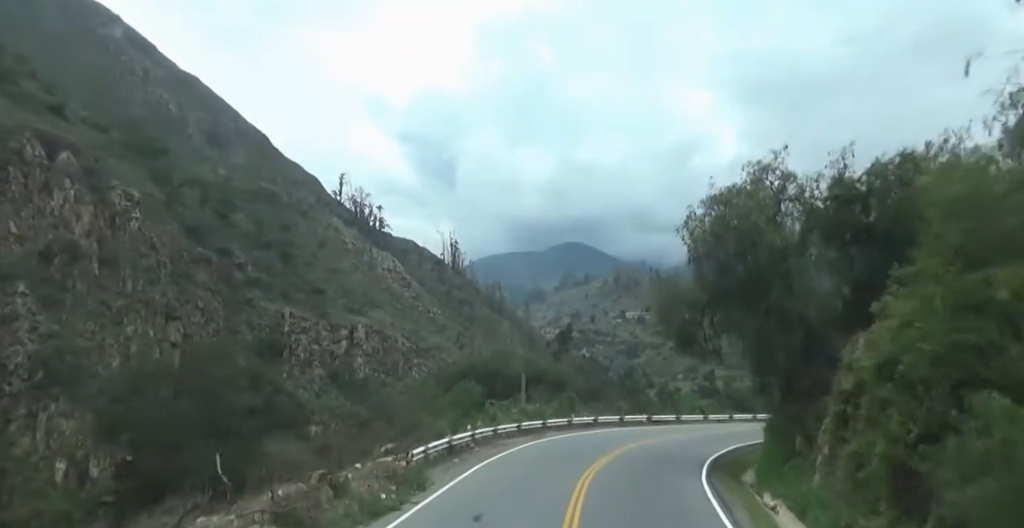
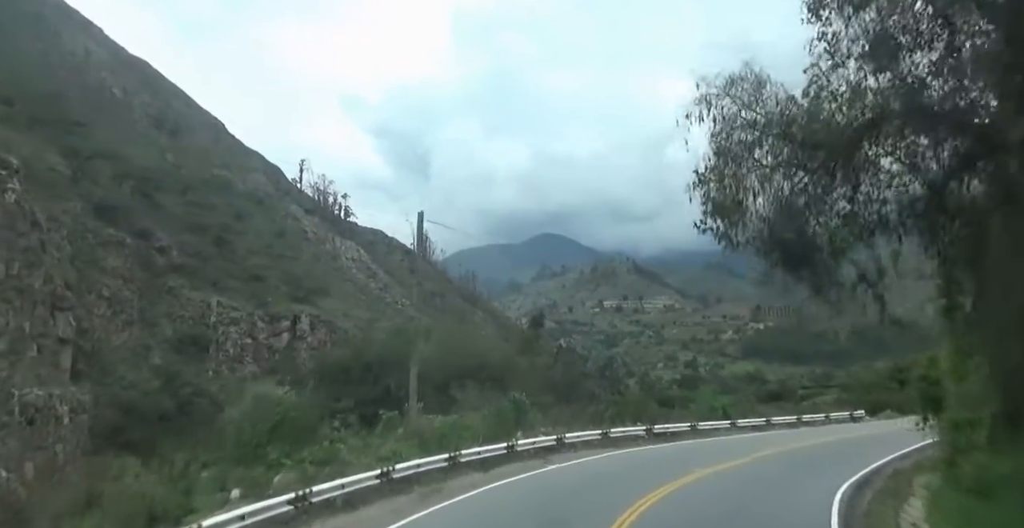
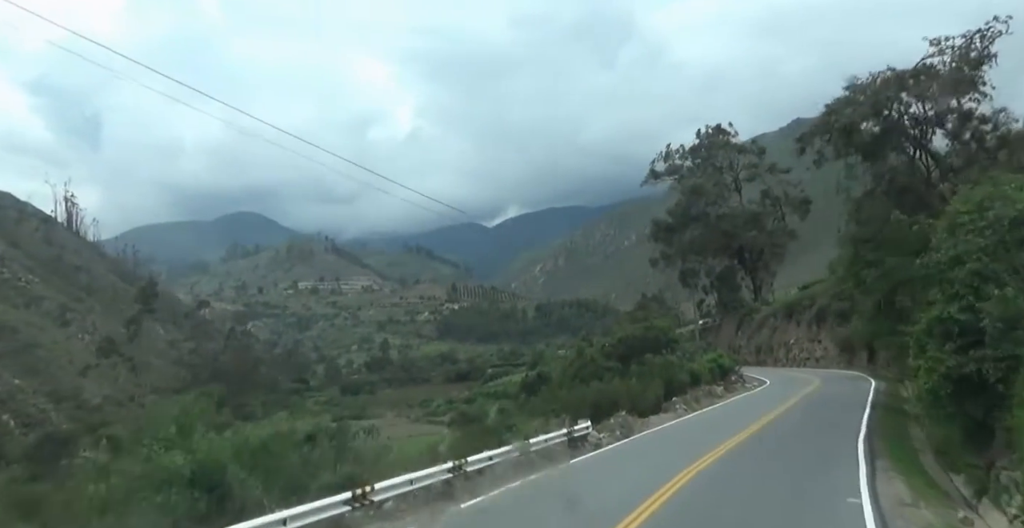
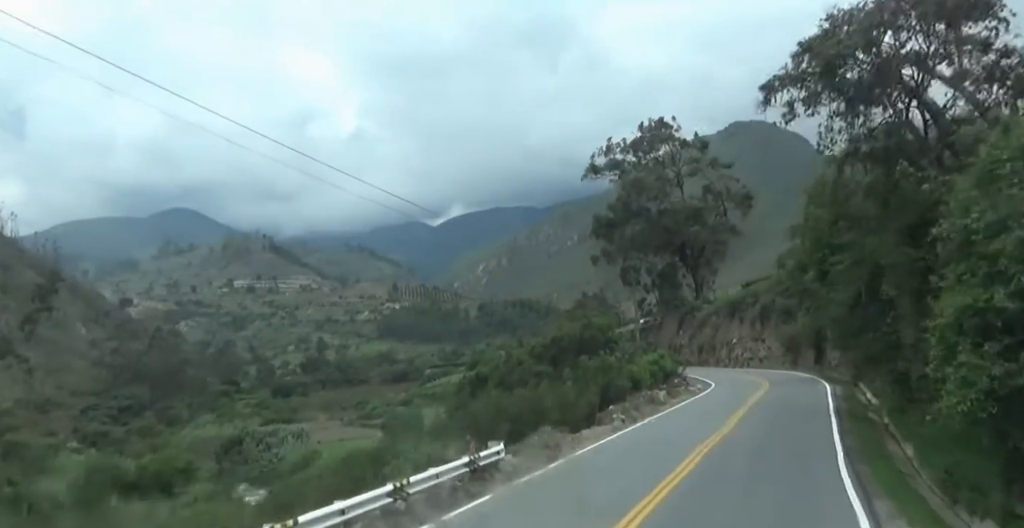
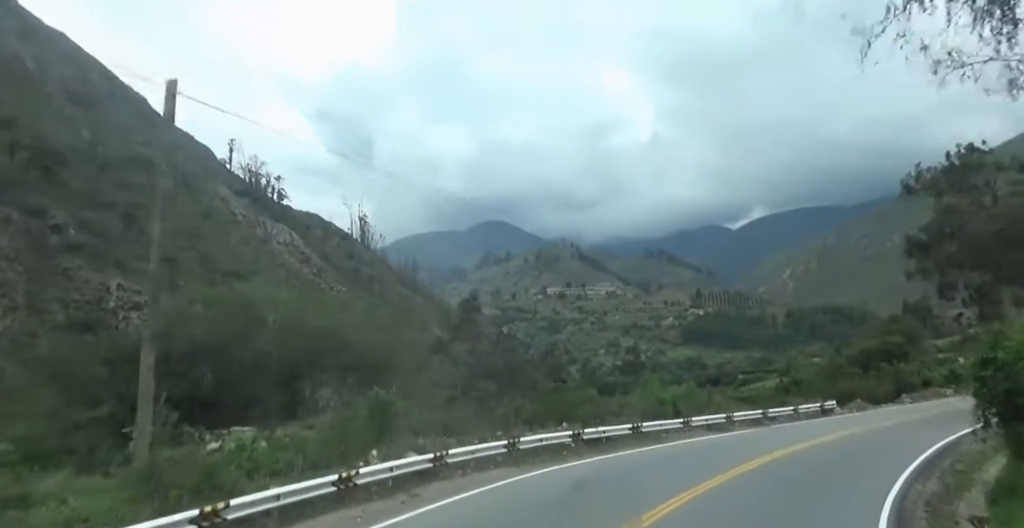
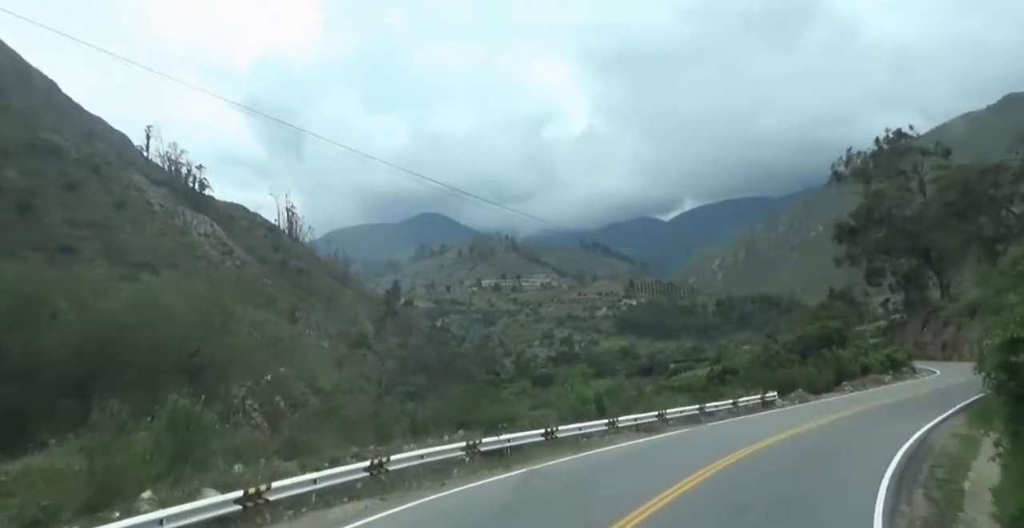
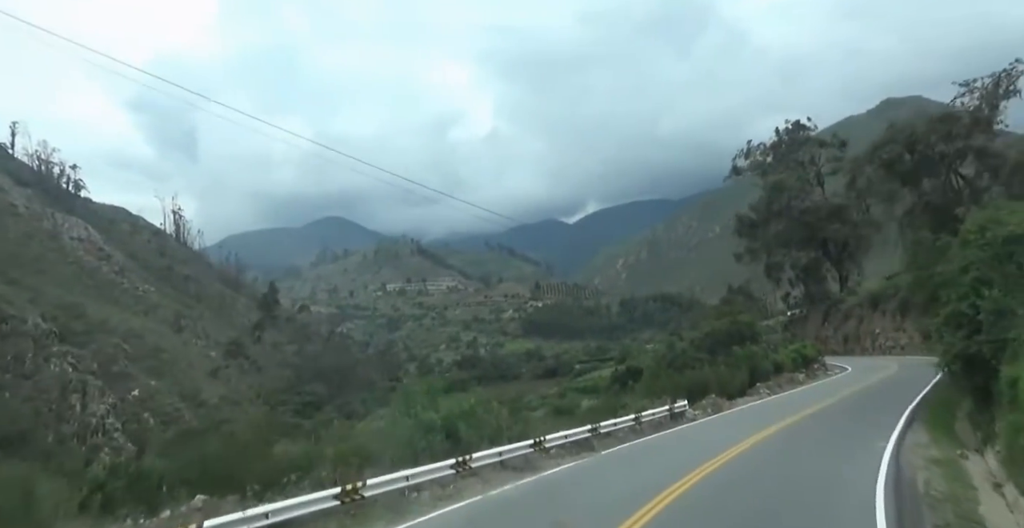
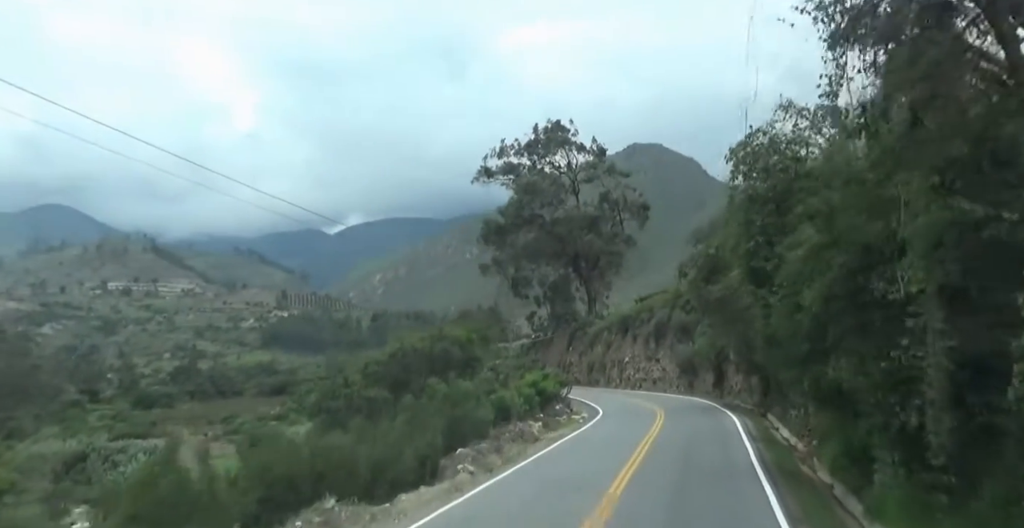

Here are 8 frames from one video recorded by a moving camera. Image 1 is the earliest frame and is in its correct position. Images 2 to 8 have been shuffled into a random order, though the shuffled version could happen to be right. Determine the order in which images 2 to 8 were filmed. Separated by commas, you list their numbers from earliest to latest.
2, 5, 6, 7, 3, 4, 8
